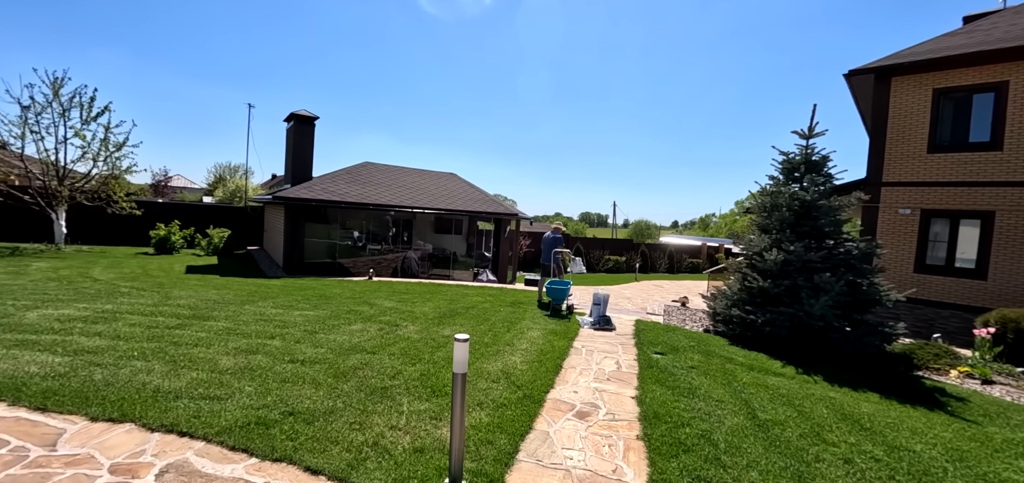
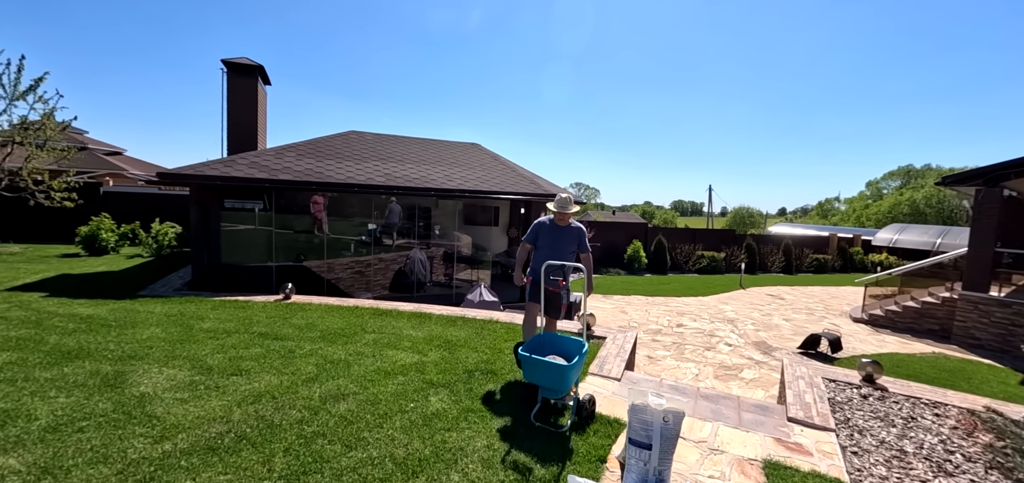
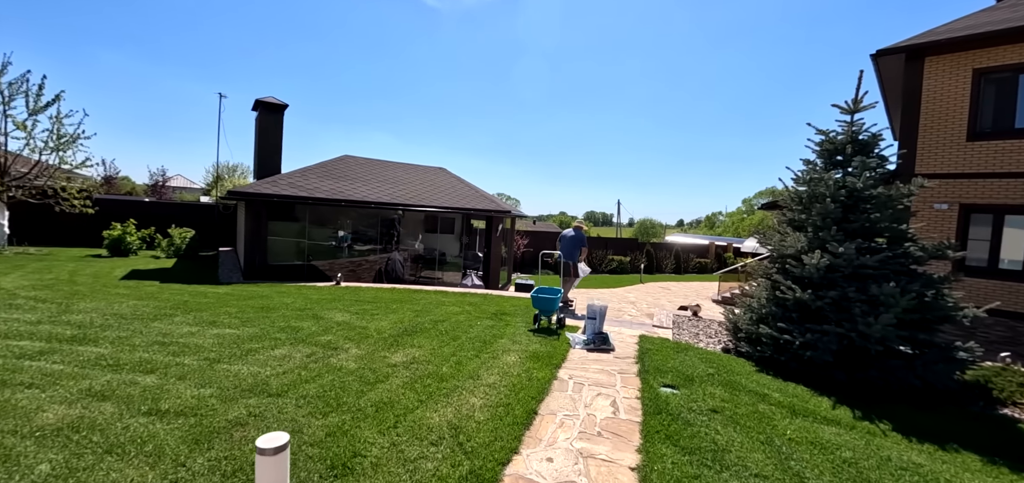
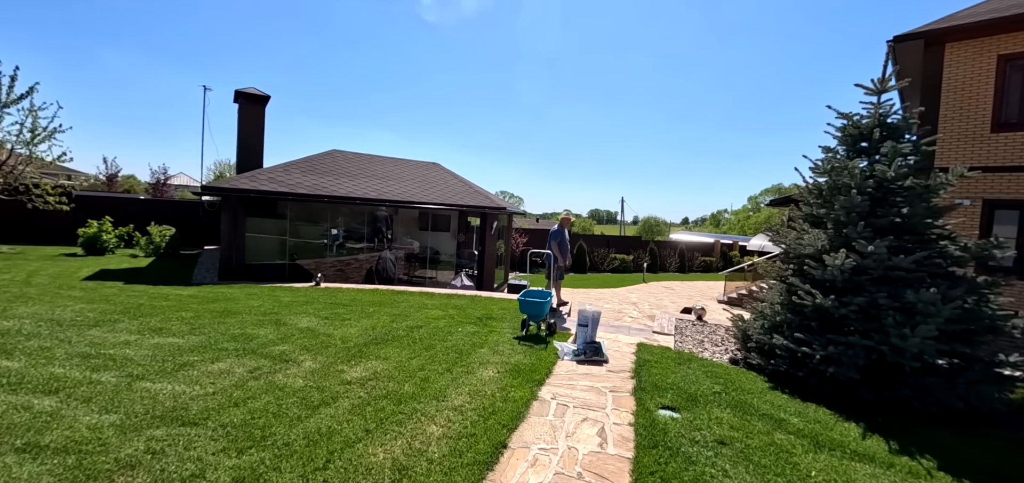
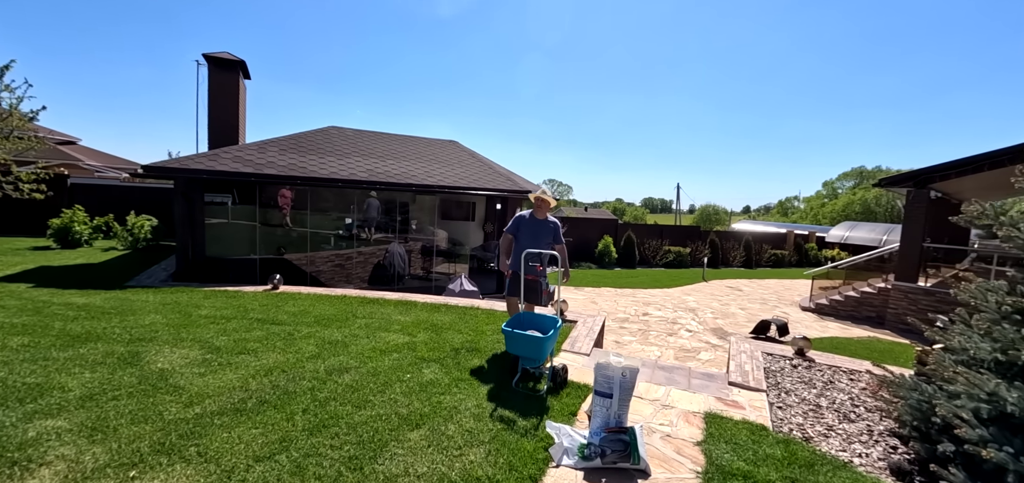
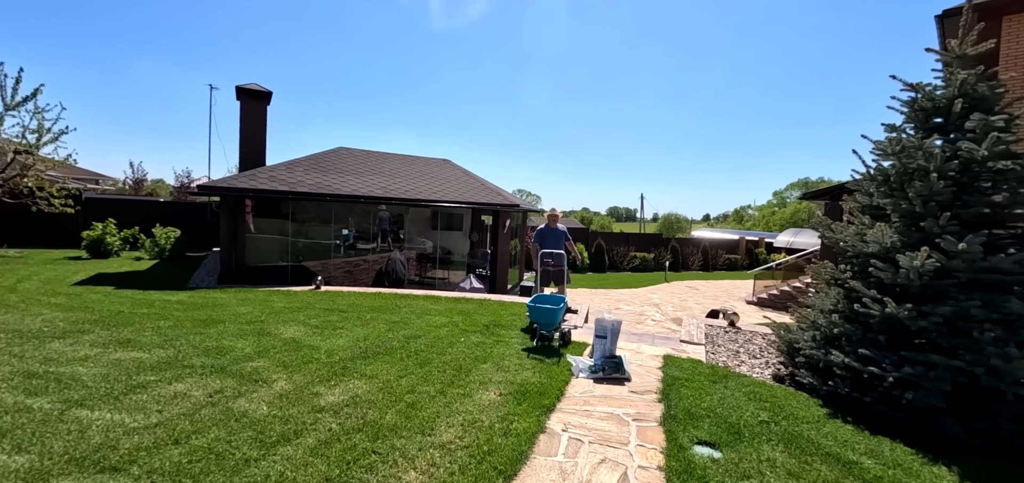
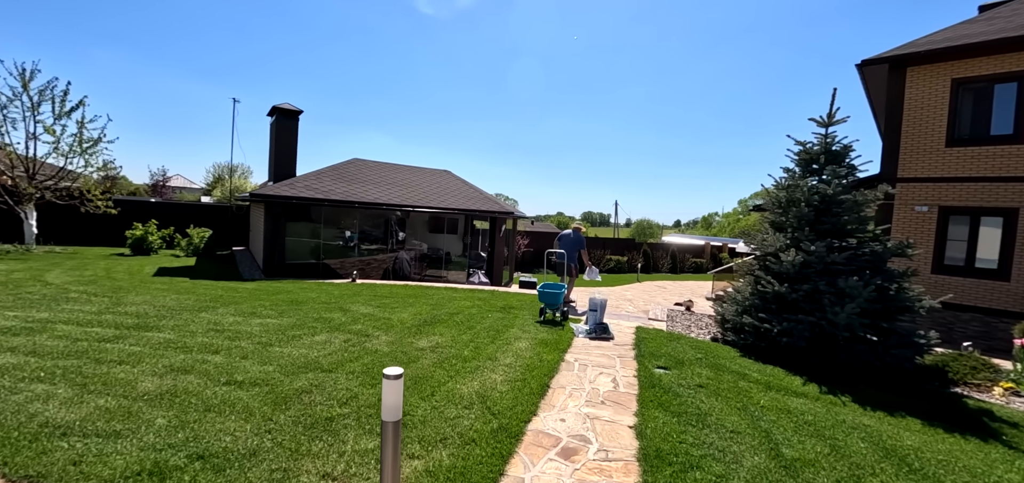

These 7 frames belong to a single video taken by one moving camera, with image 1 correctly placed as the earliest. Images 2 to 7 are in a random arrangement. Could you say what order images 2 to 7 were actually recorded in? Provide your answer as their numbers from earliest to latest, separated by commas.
7, 3, 4, 6, 5, 2
